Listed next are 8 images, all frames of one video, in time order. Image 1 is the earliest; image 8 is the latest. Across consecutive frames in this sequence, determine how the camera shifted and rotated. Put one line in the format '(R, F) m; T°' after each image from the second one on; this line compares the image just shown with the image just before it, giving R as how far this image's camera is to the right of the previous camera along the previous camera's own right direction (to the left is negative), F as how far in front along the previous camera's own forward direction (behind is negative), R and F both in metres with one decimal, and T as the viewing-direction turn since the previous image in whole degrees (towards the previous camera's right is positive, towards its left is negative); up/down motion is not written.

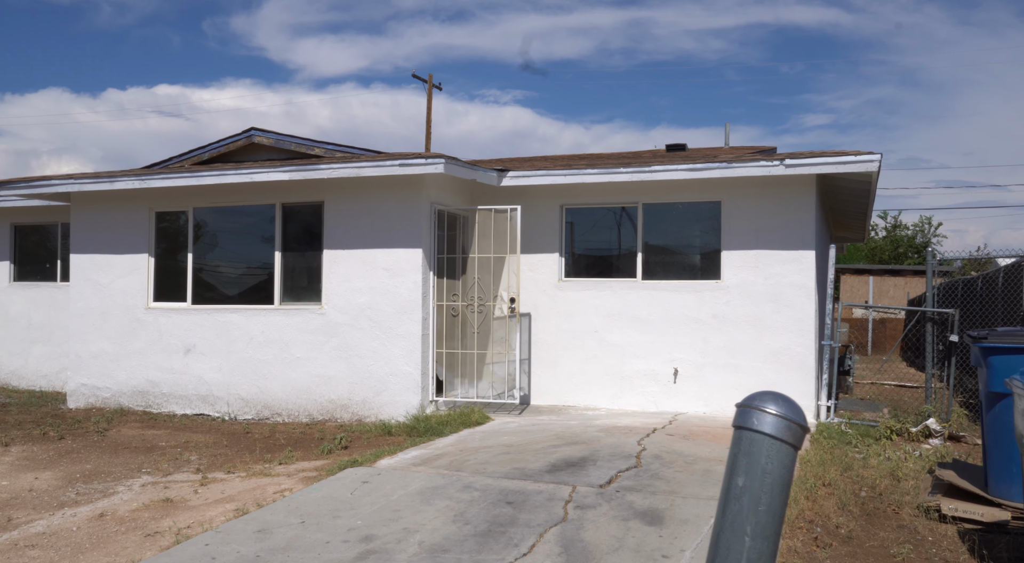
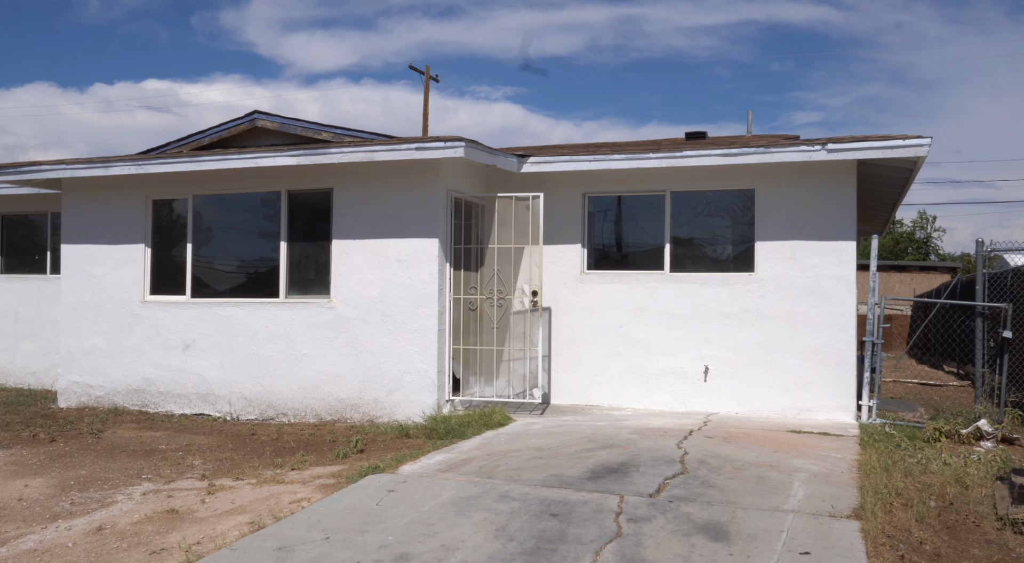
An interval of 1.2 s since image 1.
(-0.3, +0.6) m; +1°
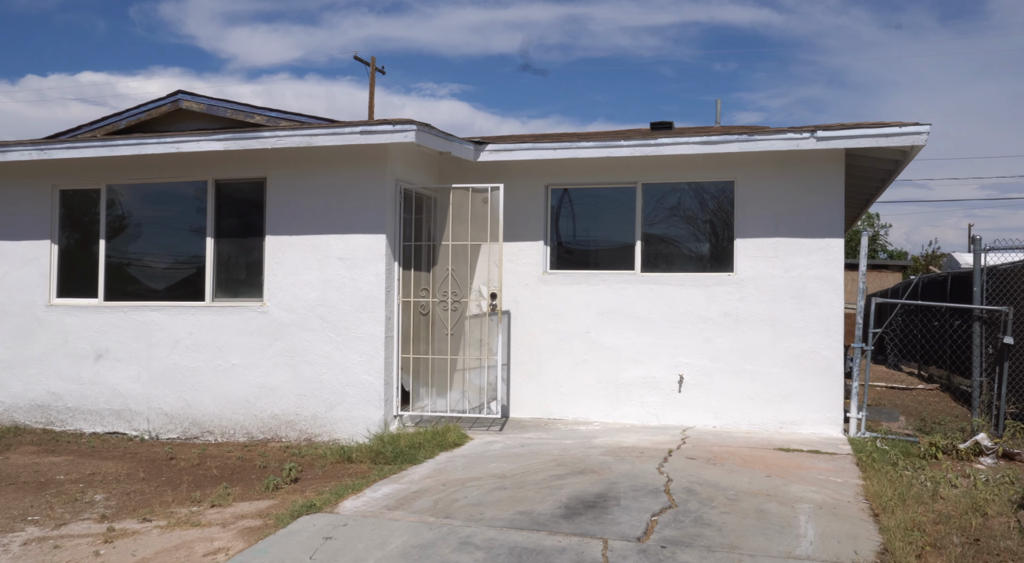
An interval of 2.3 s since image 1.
(-0.1, +0.9) m; +4°
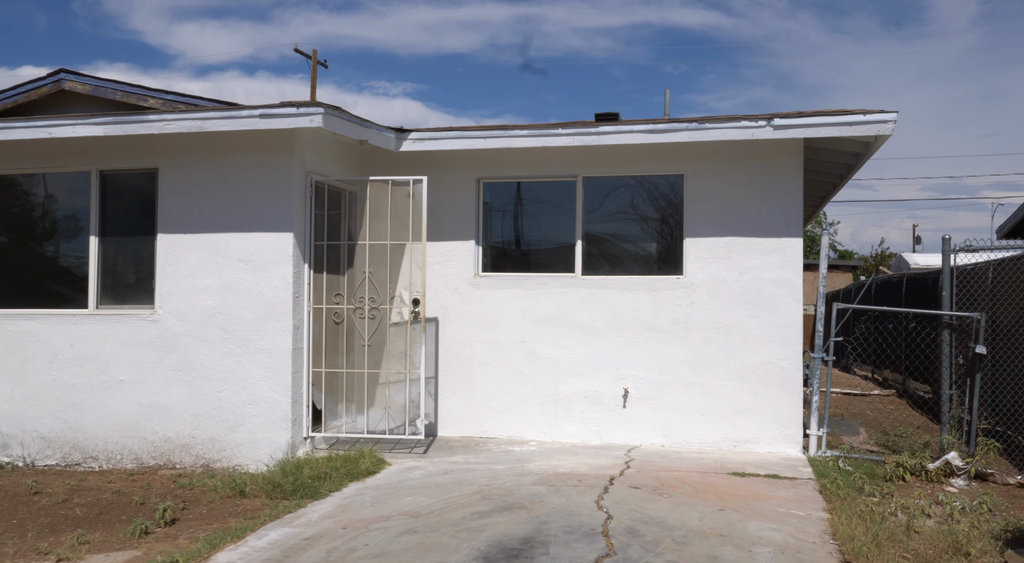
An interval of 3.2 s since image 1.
(+0.2, +0.9) m; +3°
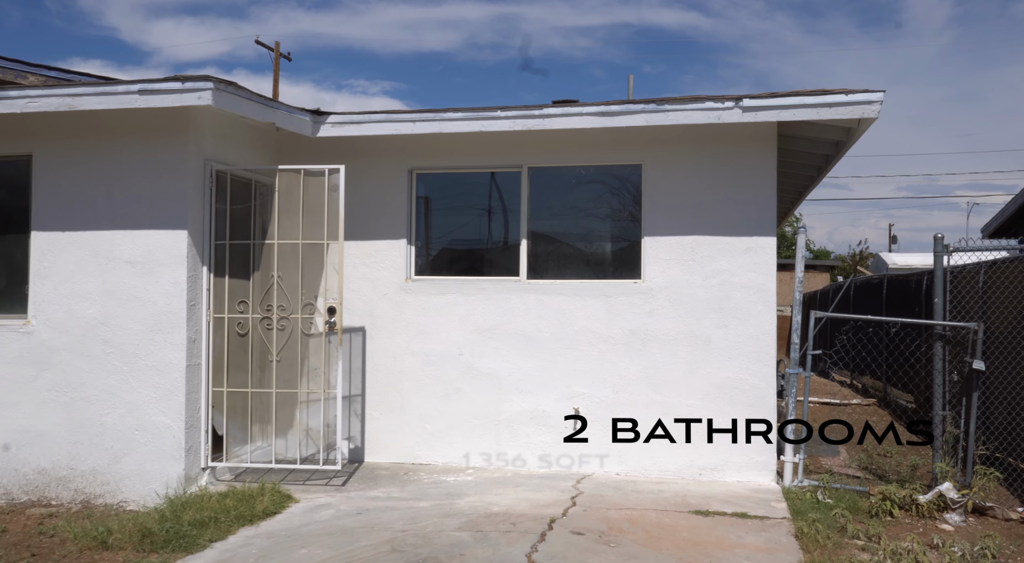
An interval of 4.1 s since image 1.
(+0.3, +1.0) m; +1°
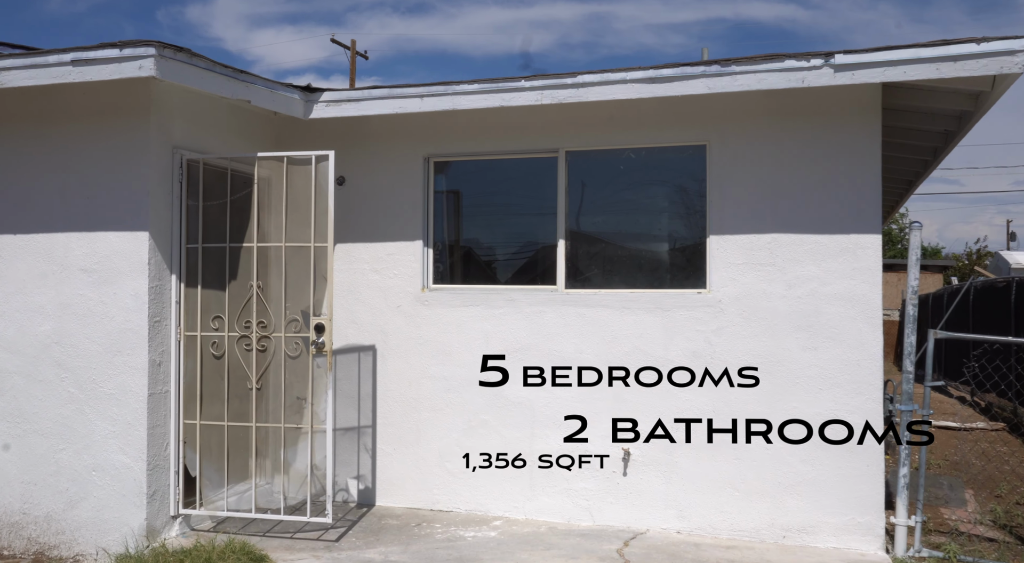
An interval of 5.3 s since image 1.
(+0.4, +1.3) m; -6°
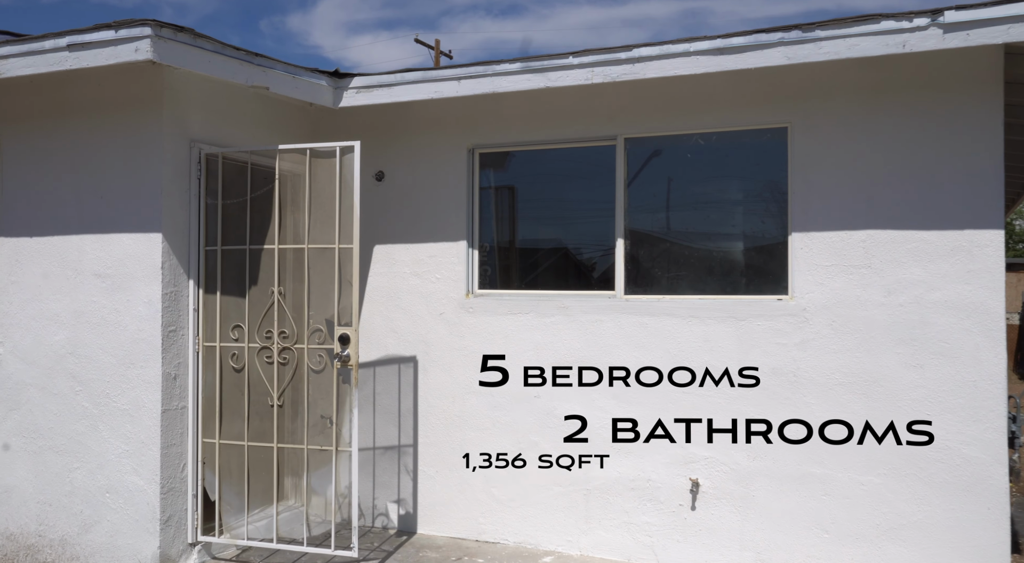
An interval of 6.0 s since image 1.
(+0.2, +0.6) m; -6°
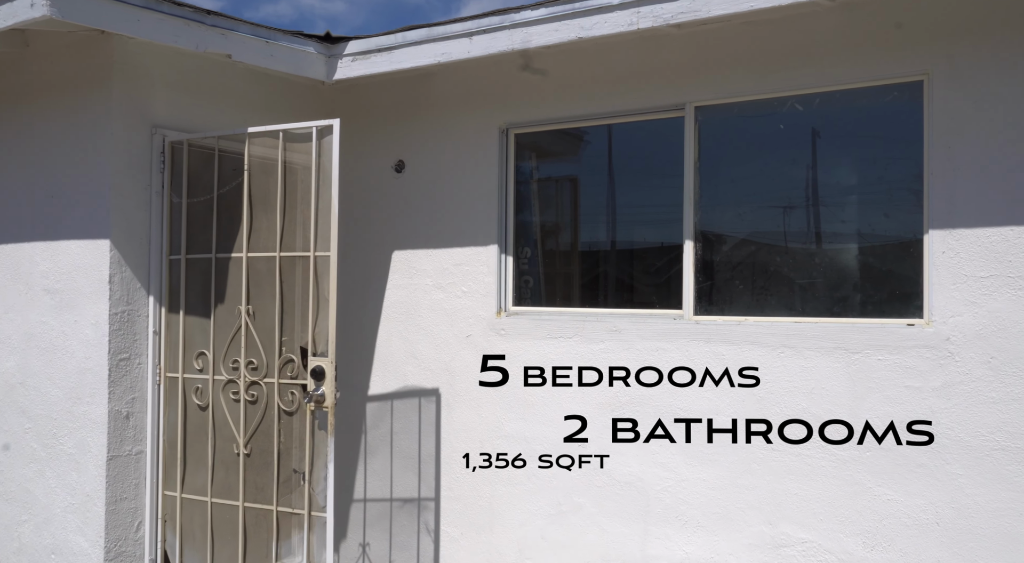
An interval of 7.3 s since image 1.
(+0.5, +1.2) m; -9°
